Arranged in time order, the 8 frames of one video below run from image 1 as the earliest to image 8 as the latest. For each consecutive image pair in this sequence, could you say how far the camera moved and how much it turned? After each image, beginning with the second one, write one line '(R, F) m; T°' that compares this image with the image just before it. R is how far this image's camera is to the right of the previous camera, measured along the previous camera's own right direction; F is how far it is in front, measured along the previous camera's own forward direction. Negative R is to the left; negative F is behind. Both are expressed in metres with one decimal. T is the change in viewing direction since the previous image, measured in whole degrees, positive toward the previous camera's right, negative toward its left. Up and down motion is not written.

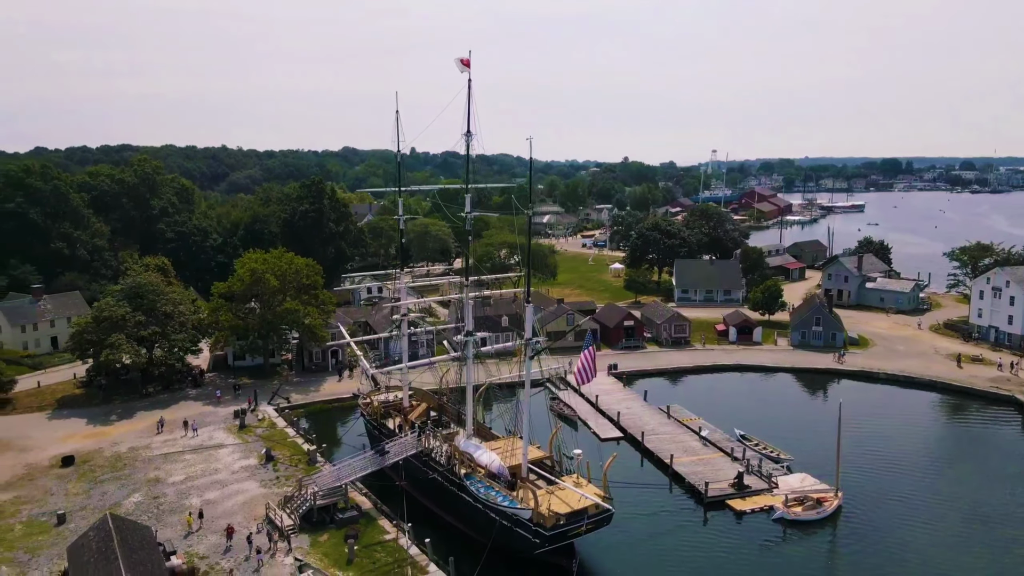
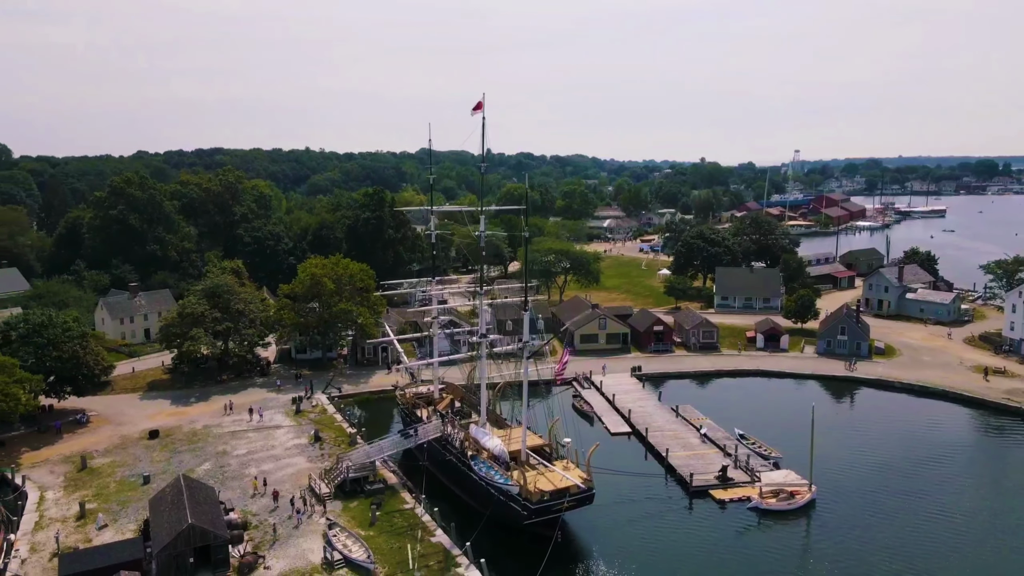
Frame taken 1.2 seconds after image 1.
(+2.6, -3.5) m; -6°
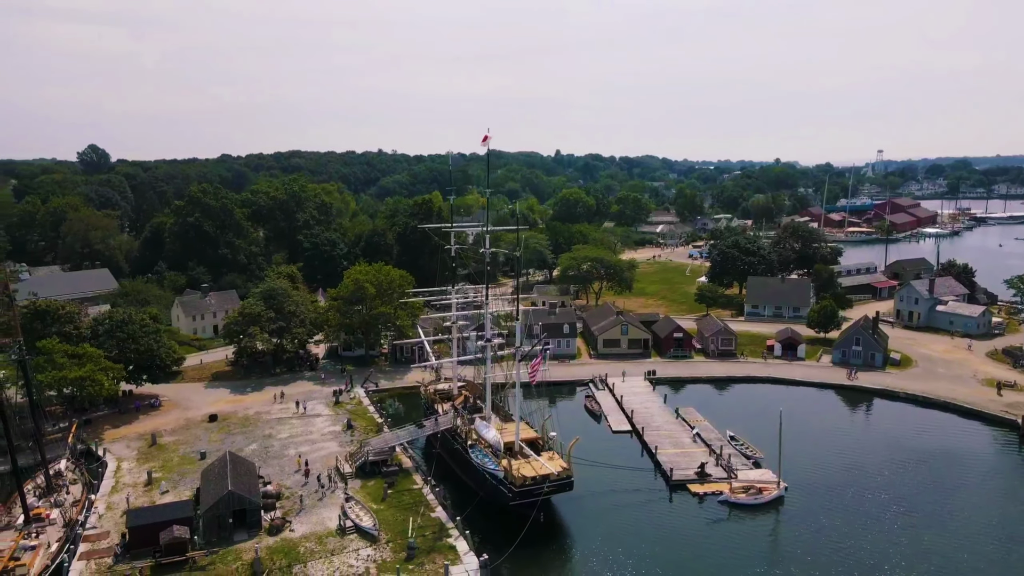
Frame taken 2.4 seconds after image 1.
(+3.0, -3.6) m; -6°
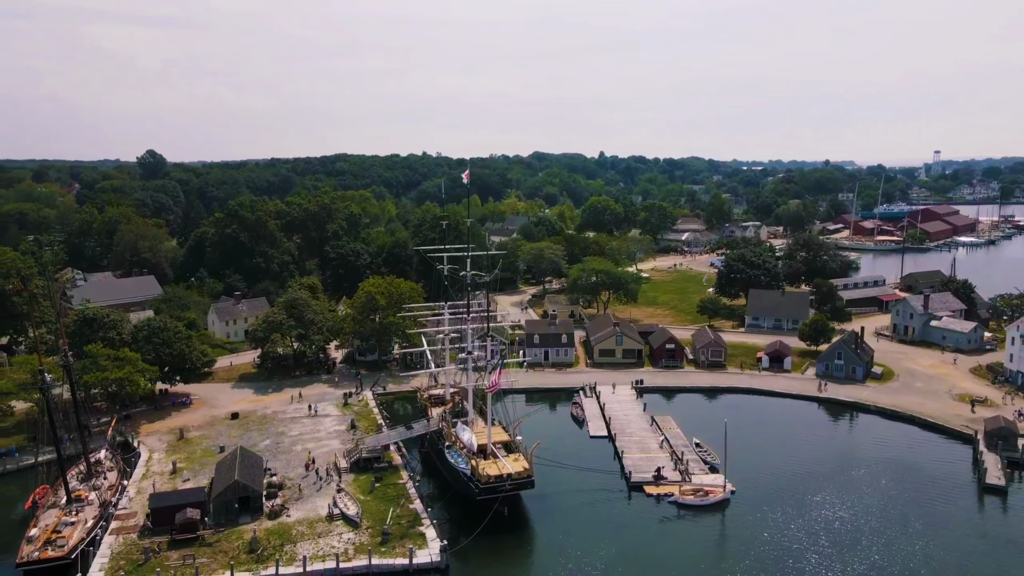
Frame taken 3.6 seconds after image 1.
(+3.3, -3.7) m; -4°
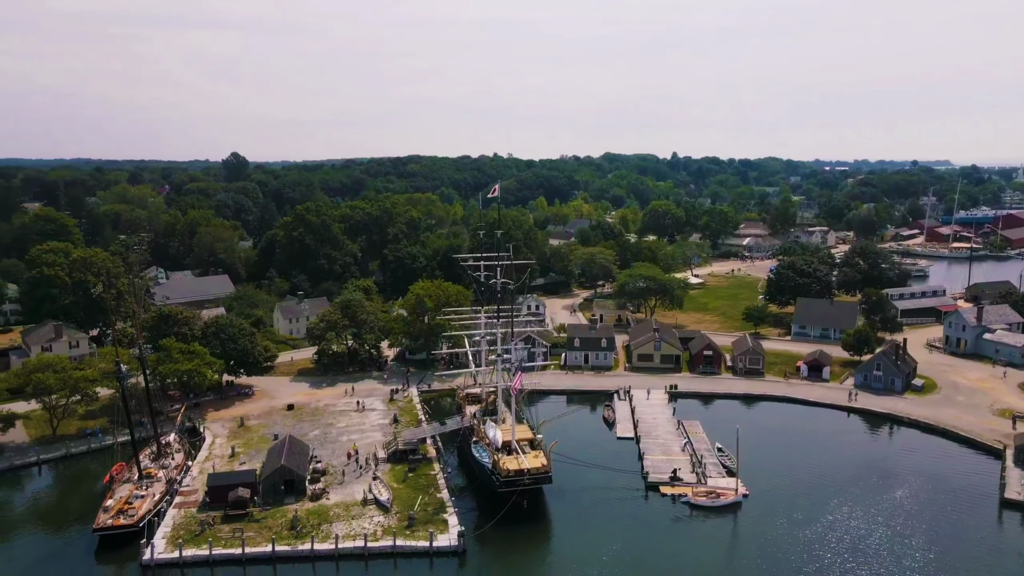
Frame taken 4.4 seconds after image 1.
(+2.3, -2.2) m; -6°
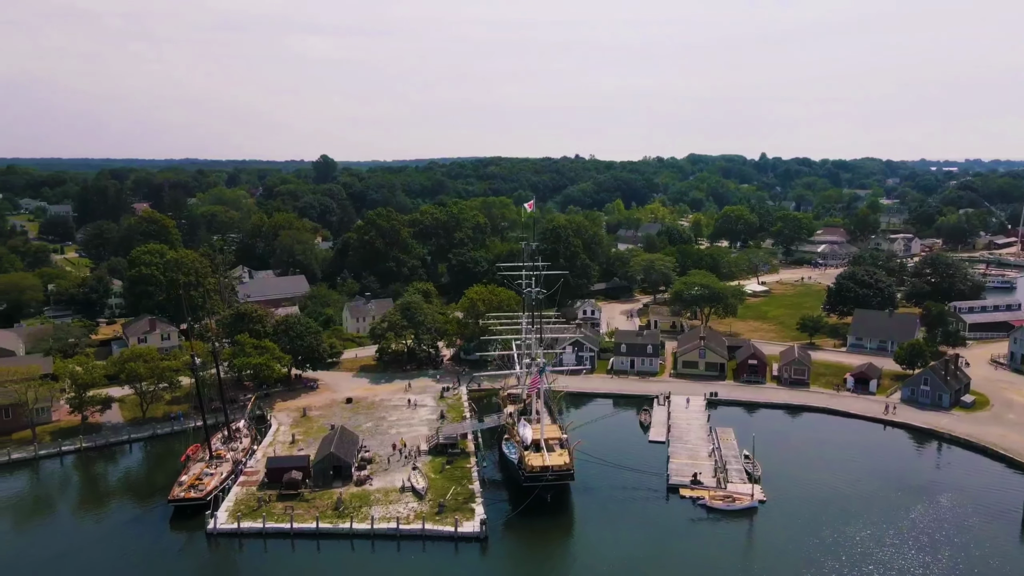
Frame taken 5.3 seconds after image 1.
(+2.8, -2.5) m; -7°
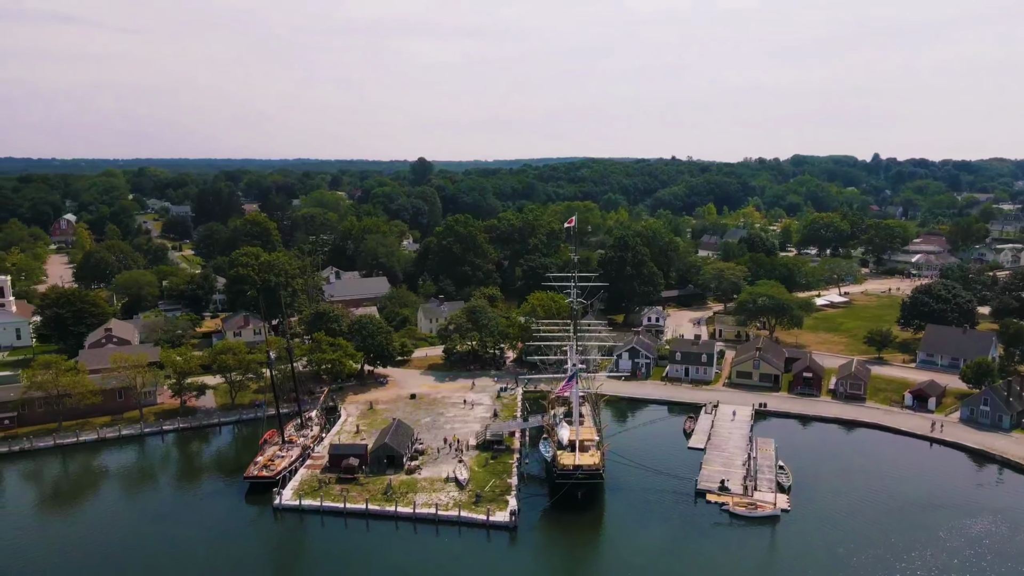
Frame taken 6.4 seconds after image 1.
(+3.2, -2.7) m; -8°
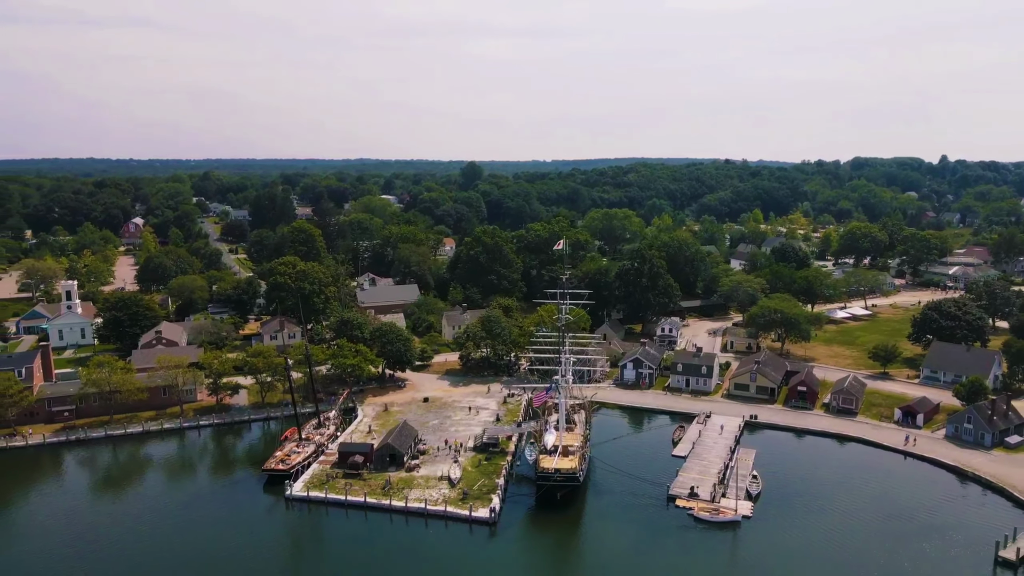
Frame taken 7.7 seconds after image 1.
(+4.1, -3.7) m; -4°
